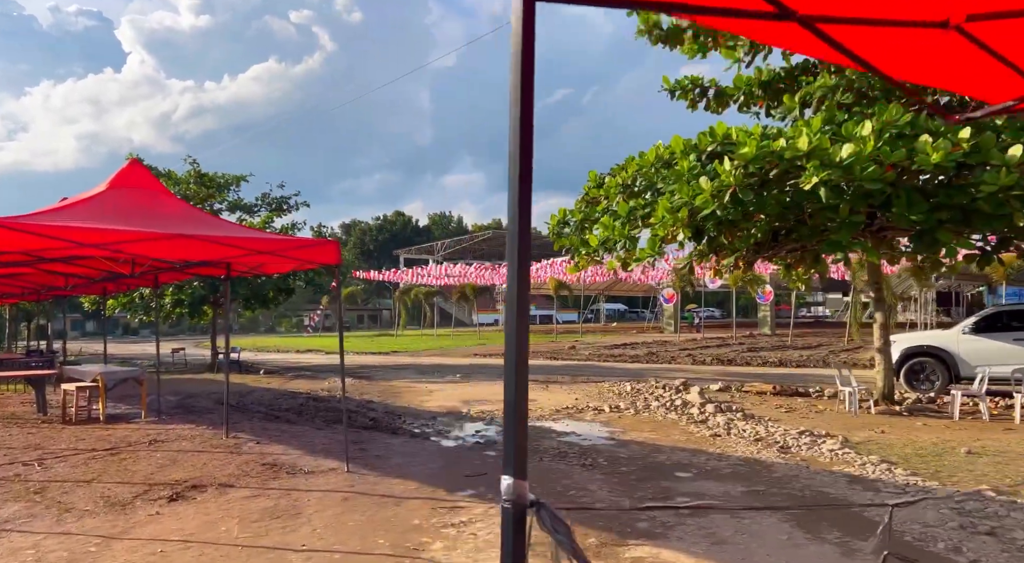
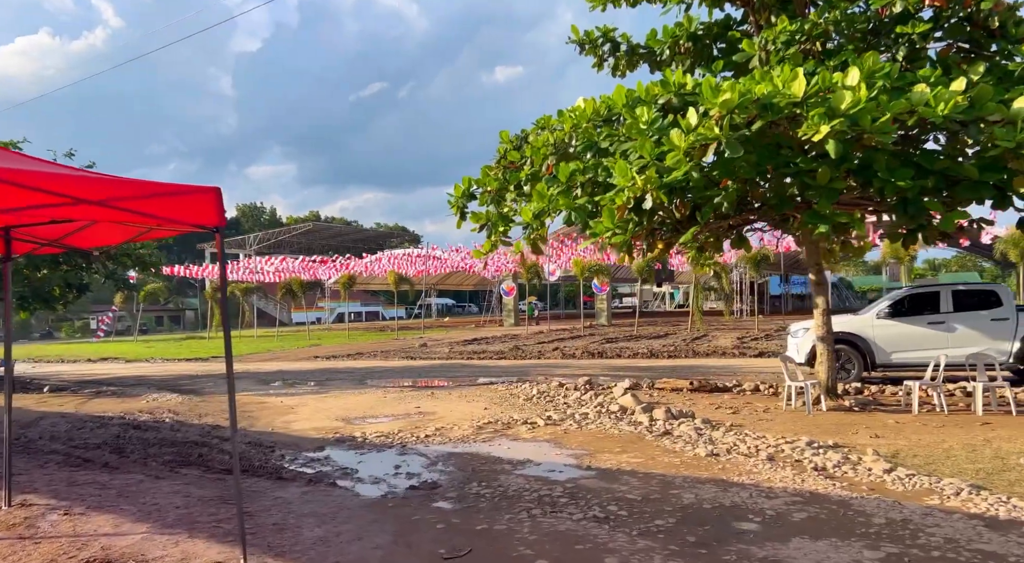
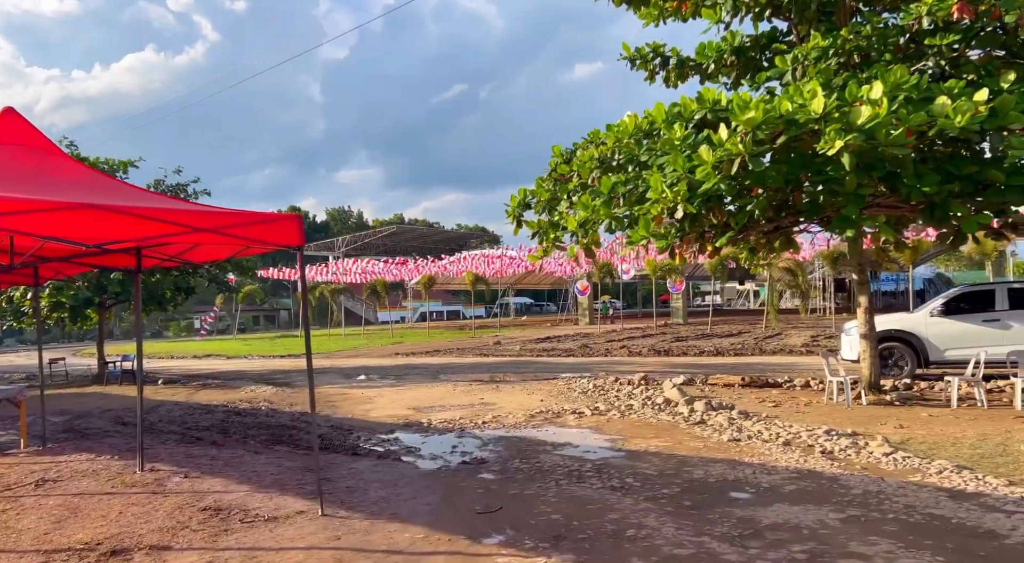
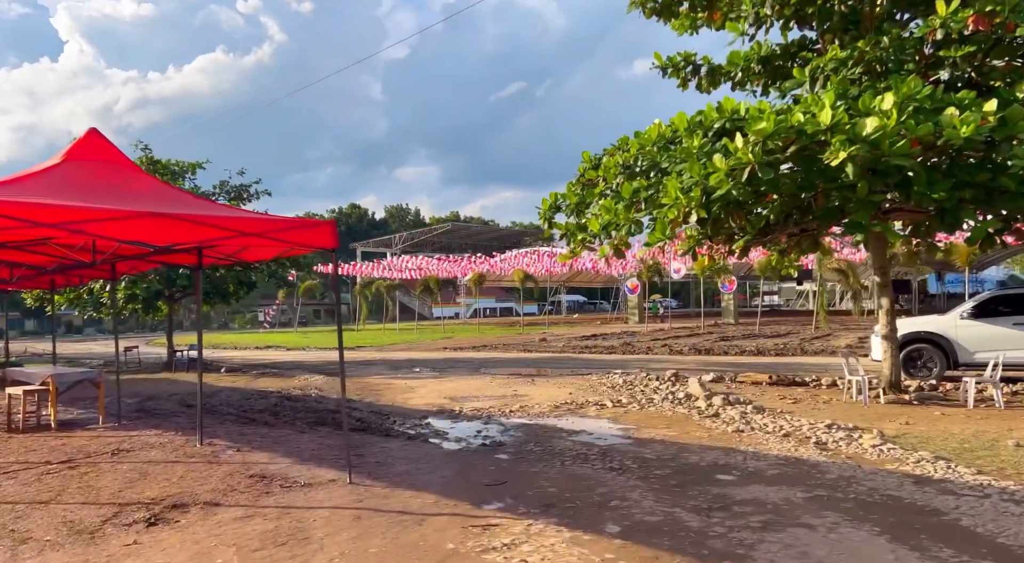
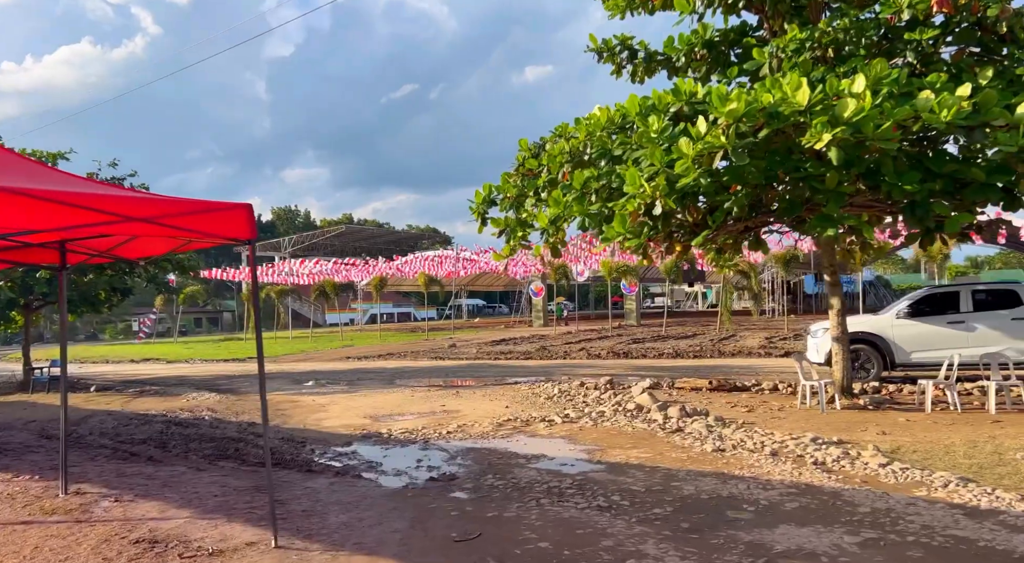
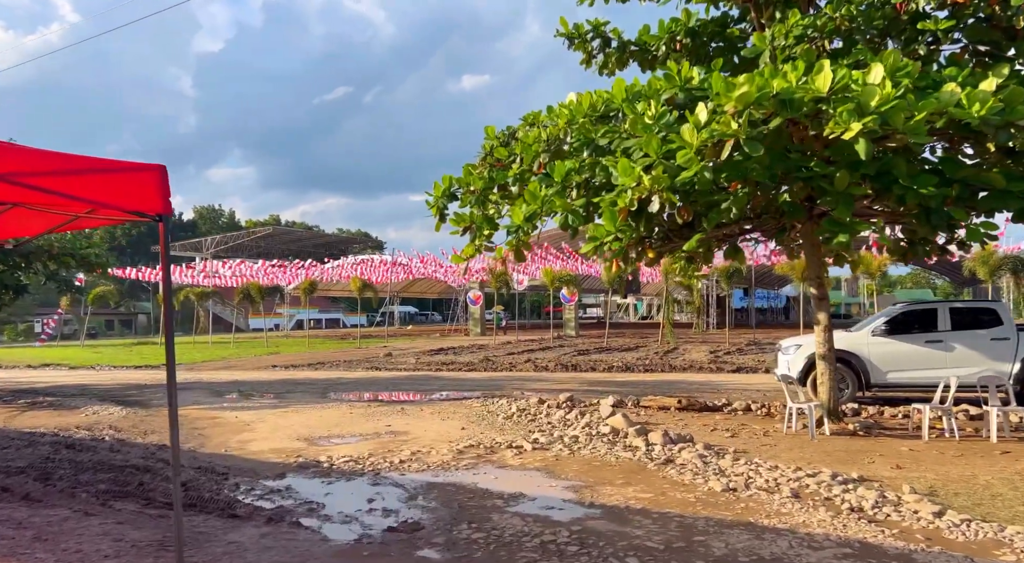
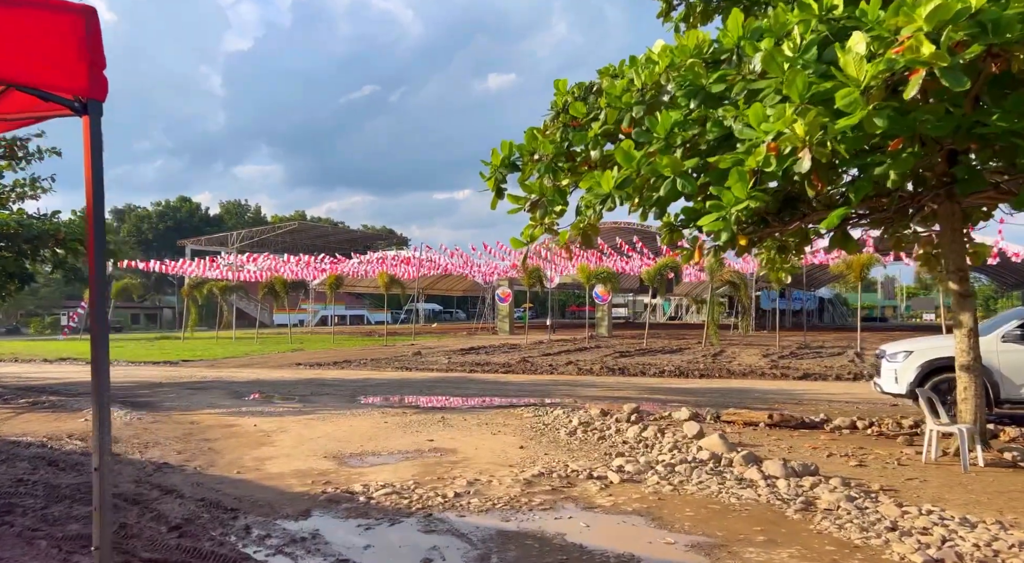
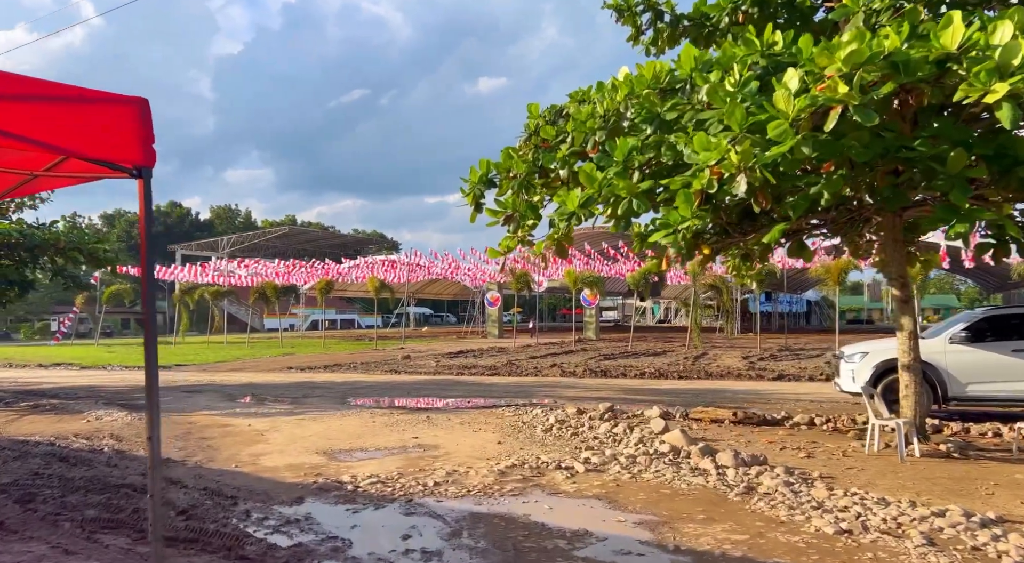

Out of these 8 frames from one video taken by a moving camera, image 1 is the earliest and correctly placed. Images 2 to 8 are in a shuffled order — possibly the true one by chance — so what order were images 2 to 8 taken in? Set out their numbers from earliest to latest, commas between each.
4, 3, 5, 2, 6, 8, 7
